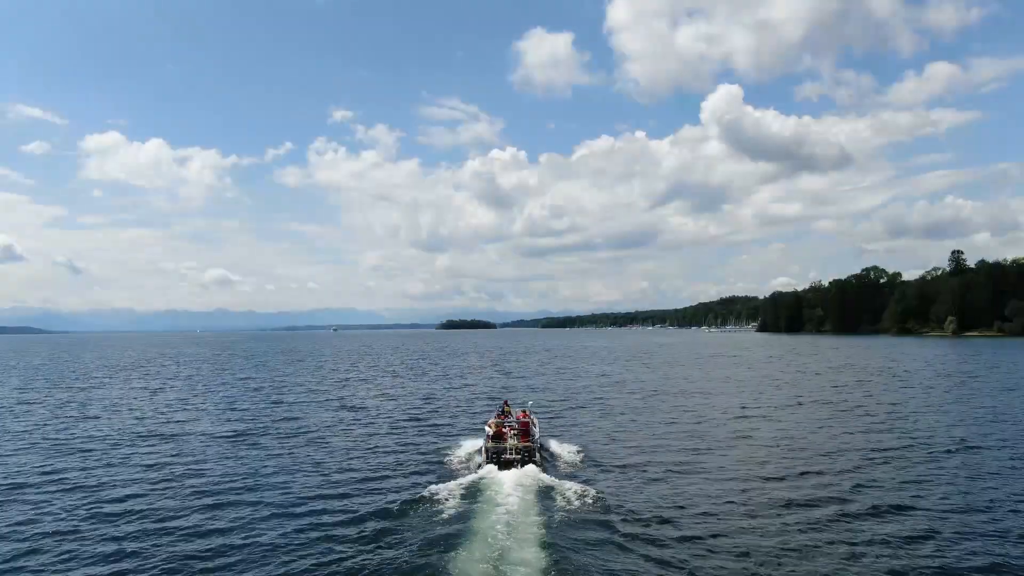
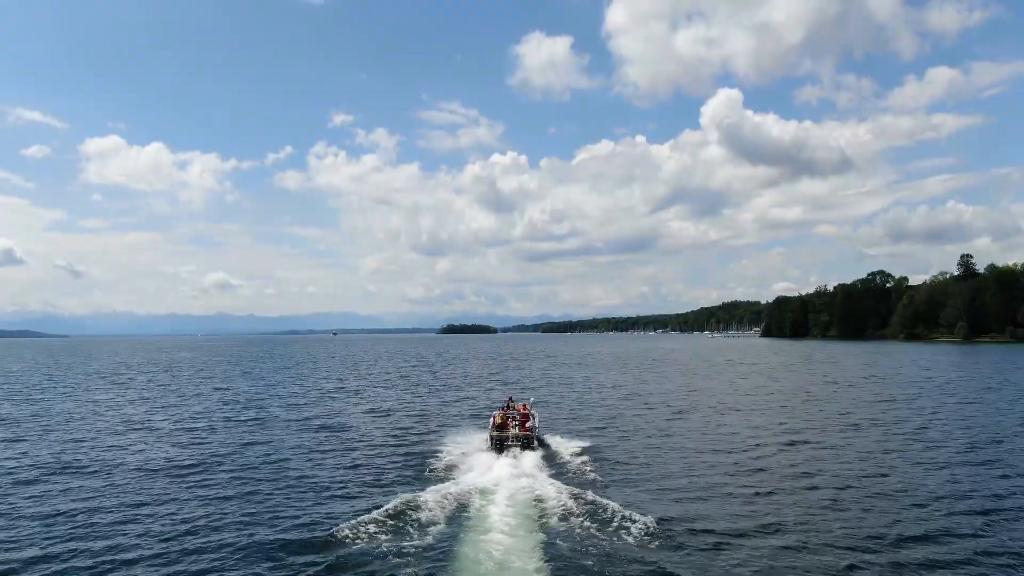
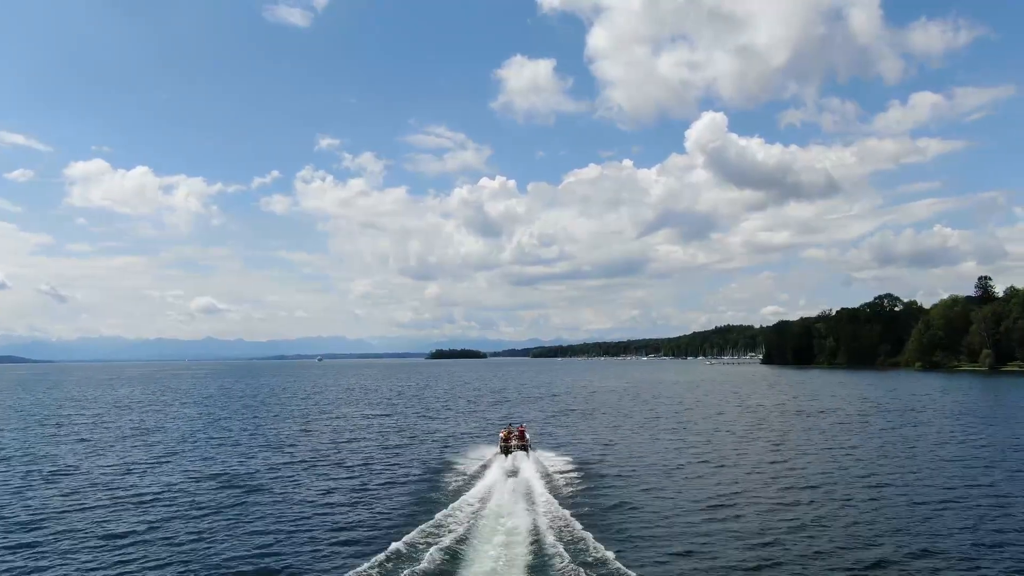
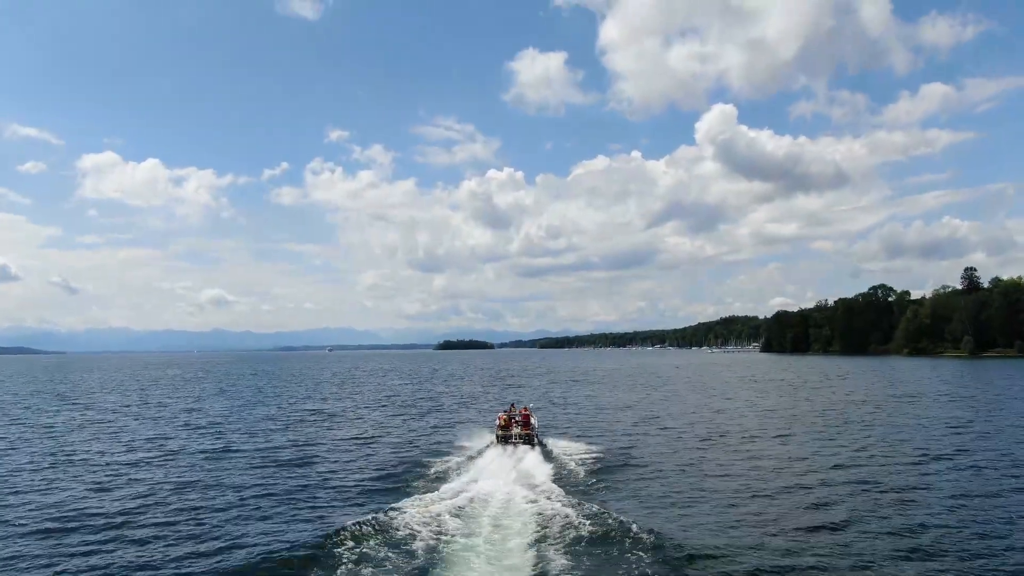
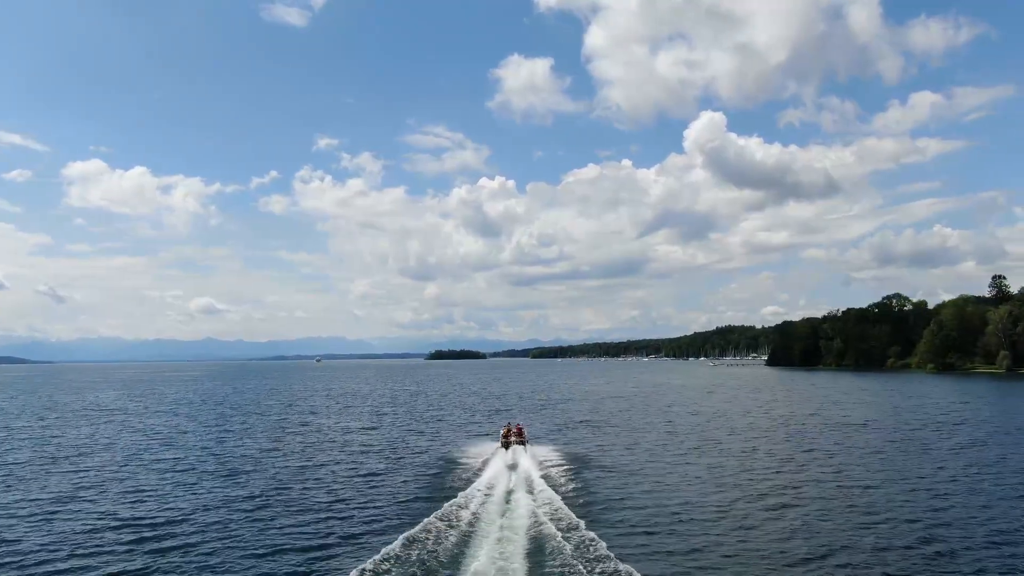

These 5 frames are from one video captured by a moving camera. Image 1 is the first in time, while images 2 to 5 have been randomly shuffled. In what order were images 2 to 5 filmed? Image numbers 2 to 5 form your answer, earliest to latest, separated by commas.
2, 4, 3, 5
